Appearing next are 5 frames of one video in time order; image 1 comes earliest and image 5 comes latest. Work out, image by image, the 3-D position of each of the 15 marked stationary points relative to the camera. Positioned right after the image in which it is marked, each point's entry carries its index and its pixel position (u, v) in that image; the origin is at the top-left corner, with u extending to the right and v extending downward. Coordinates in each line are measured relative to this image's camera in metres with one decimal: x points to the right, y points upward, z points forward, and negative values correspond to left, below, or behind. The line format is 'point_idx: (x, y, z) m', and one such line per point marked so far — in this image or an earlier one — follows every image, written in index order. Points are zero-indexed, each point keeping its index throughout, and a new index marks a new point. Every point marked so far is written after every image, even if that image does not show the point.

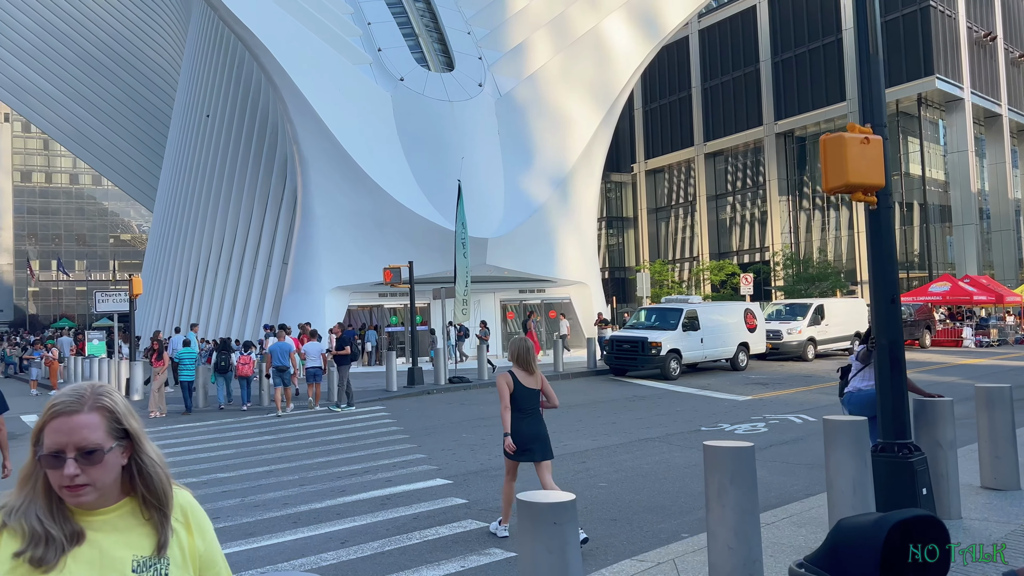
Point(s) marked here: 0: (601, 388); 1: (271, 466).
0: (+2.0, -2.3, +19.0) m
1: (-3.1, -2.3, +10.6) m
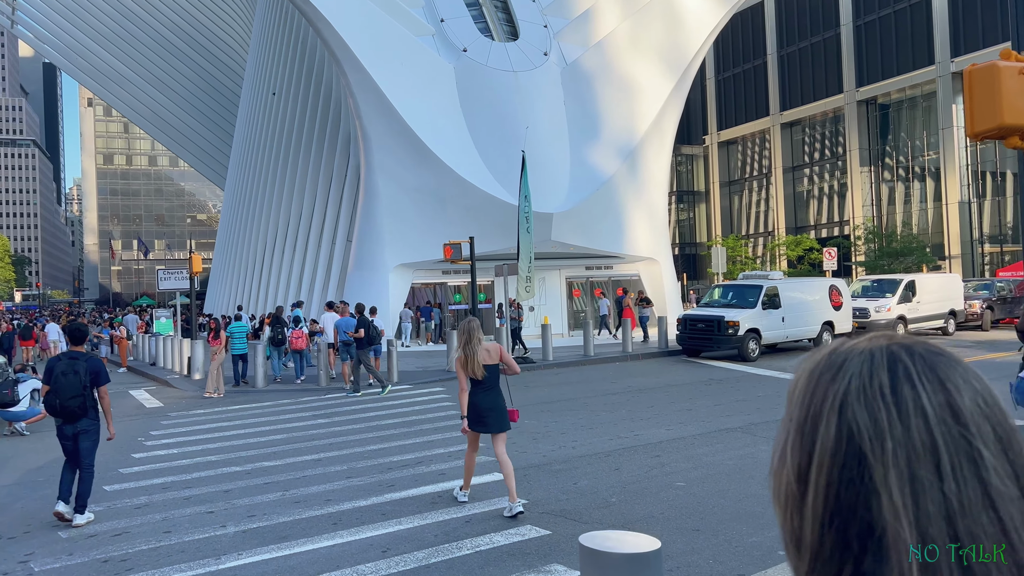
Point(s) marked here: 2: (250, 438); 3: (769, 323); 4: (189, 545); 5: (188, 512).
0: (+3.5, -1.8, +17.9) m
1: (-2.3, -2.0, +10.0) m
2: (-3.6, -2.1, +11.4) m
3: (+6.2, -0.9, +19.9) m
4: (-2.5, -2.0, +6.2) m
5: (-2.8, -2.0, +7.2) m
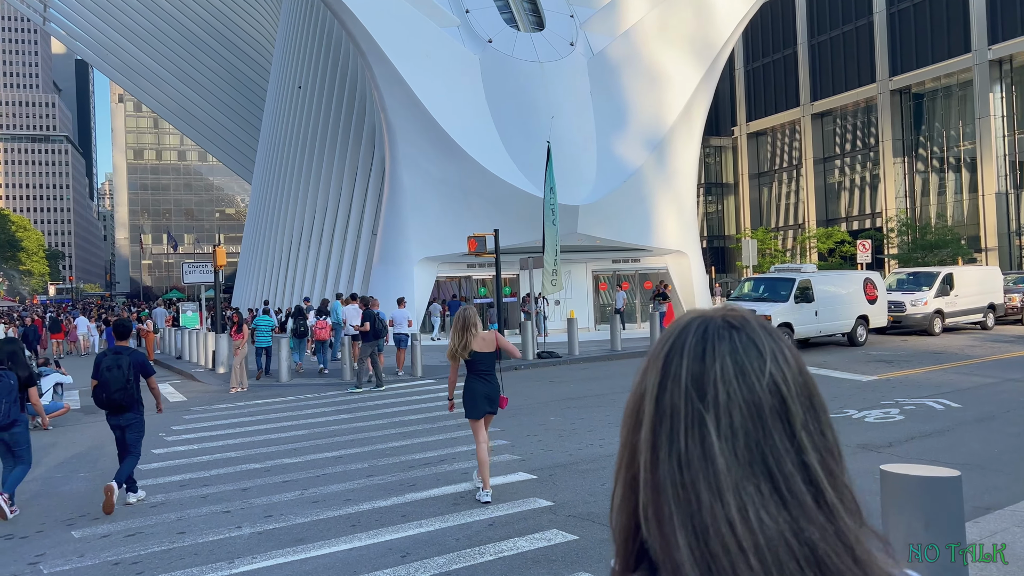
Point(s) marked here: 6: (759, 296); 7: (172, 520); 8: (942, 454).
0: (+4.0, -1.7, +17.5) m
1: (-2.0, -1.9, +9.7) m
2: (-3.3, -2.0, +11.2) m
3: (+6.9, -0.7, +19.4) m
4: (-2.3, -1.9, +6.0) m
5: (-2.6, -1.9, +7.0) m
6: (+6.0, -0.2, +20.0) m
7: (-2.8, -1.9, +6.8) m
8: (+4.4, -1.7, +8.4) m
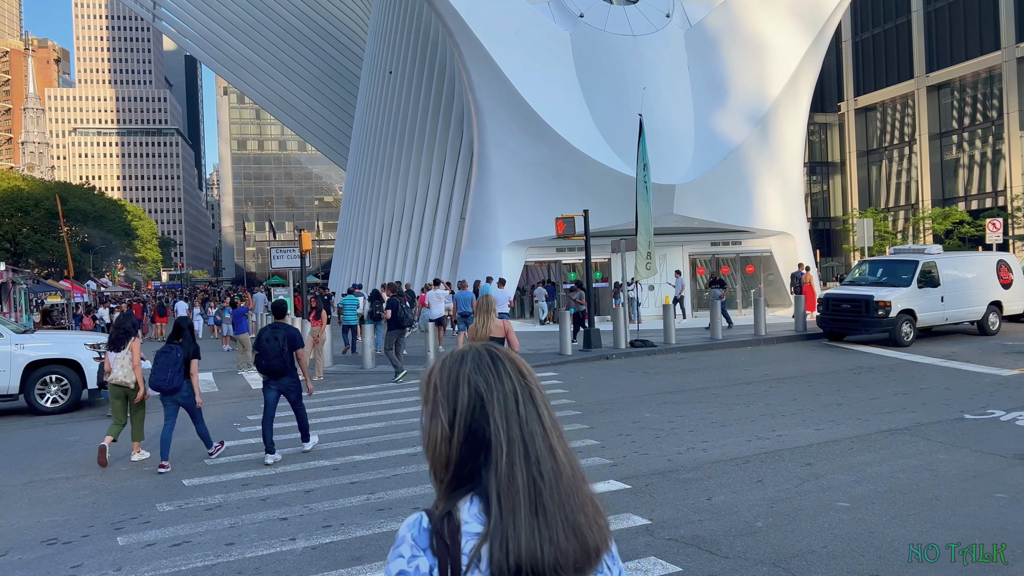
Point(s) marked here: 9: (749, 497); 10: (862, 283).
0: (+5.9, -1.3, +16.0) m
1: (-1.1, -1.8, +9.0) m
2: (-2.1, -1.8, +10.6) m
3: (+8.9, -0.3, +17.6) m
4: (-1.7, -1.8, +5.3) m
5: (-2.0, -1.8, +6.4) m
6: (+8.1, +0.2, +18.2) m
7: (-2.2, -1.8, +6.2) m
8: (+5.2, -1.5, +6.9) m
9: (+1.9, -1.7, +6.5) m
10: (+7.8, +0.1, +18.4) m
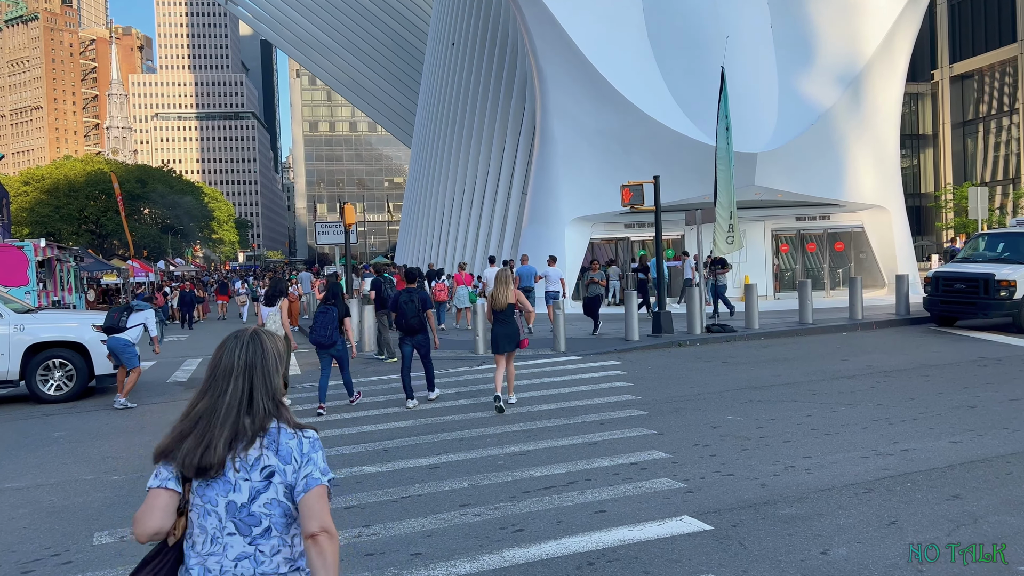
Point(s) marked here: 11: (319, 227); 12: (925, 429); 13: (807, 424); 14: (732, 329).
0: (+6.8, -0.9, +13.7) m
1: (-0.6, -1.5, +7.3) m
2: (-1.6, -1.5, +9.1) m
3: (+10.0, +0.1, +15.0) m
4: (-1.6, -1.6, +3.7) m
5: (-1.8, -1.6, +4.8) m
6: (+9.2, +0.6, +15.7) m
7: (-2.0, -1.6, +4.6) m
8: (+5.4, -1.3, +4.7) m
9: (+2.1, -1.5, +4.6) m
10: (+9.0, +0.6, +15.9) m
11: (-4.5, +1.5, +19.3) m
12: (+3.9, -1.3, +7.6) m
13: (+2.9, -1.3, +8.0) m
14: (+4.3, -0.8, +15.9) m
